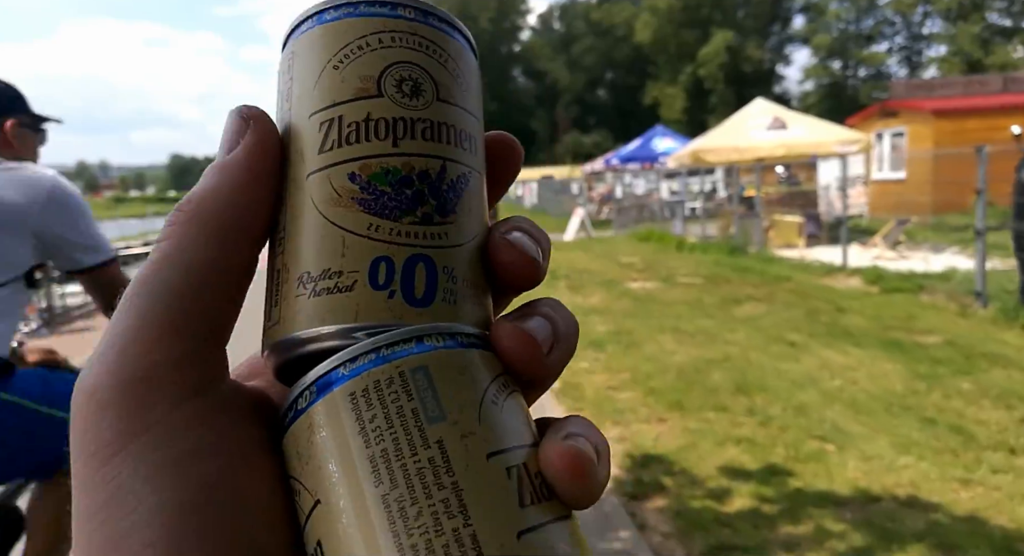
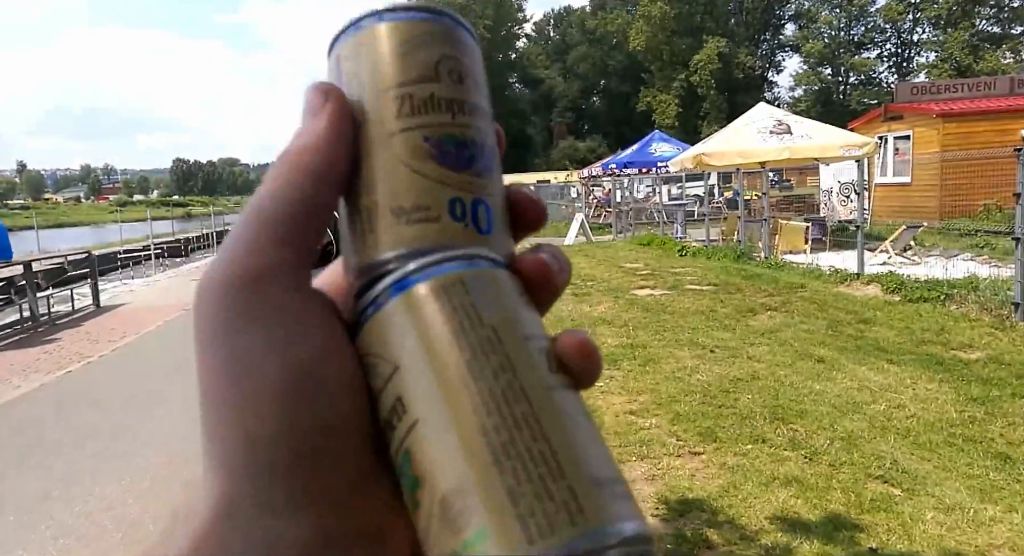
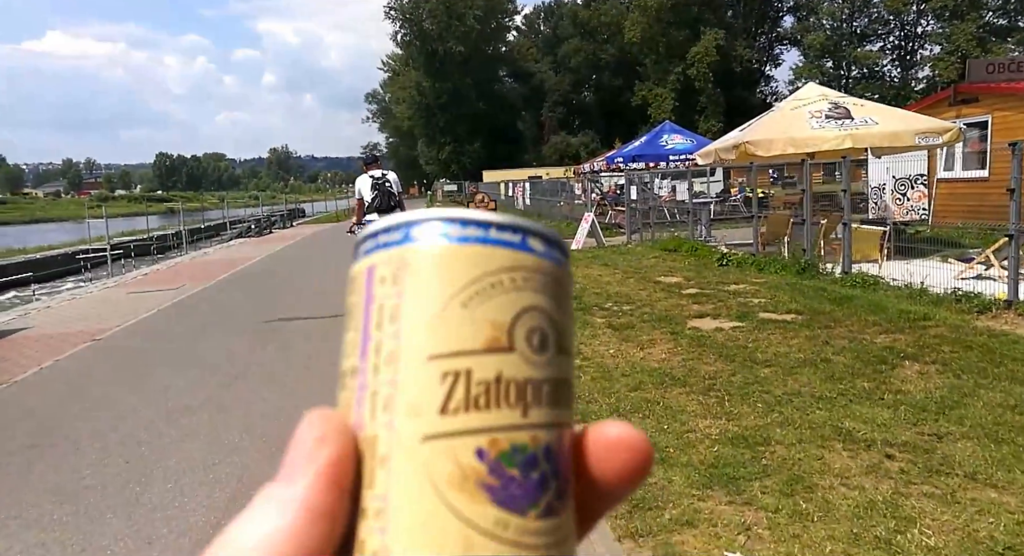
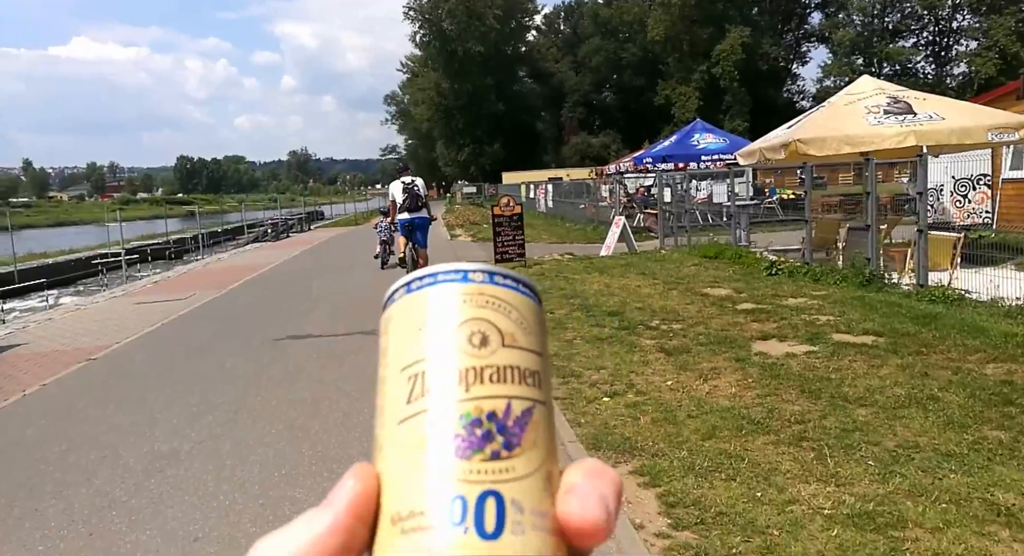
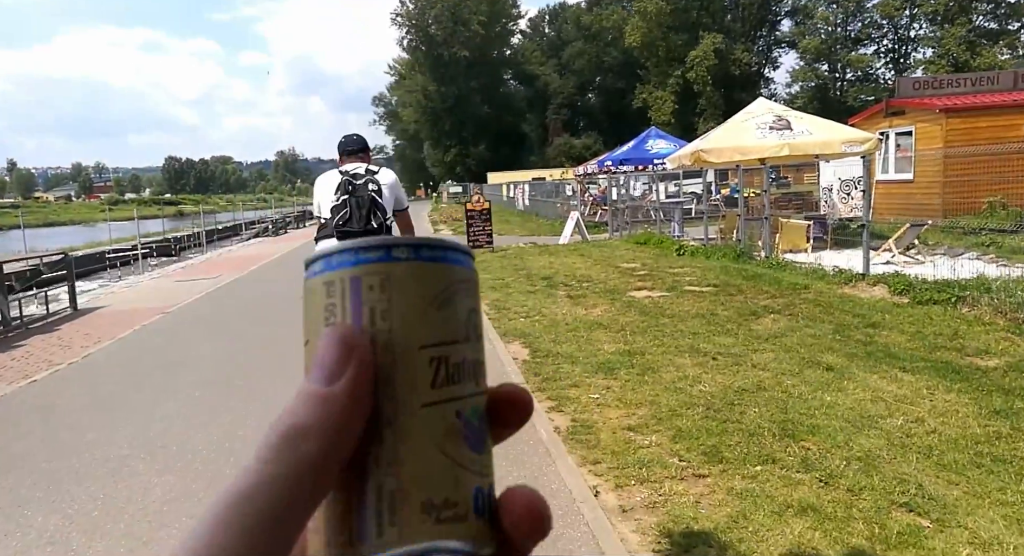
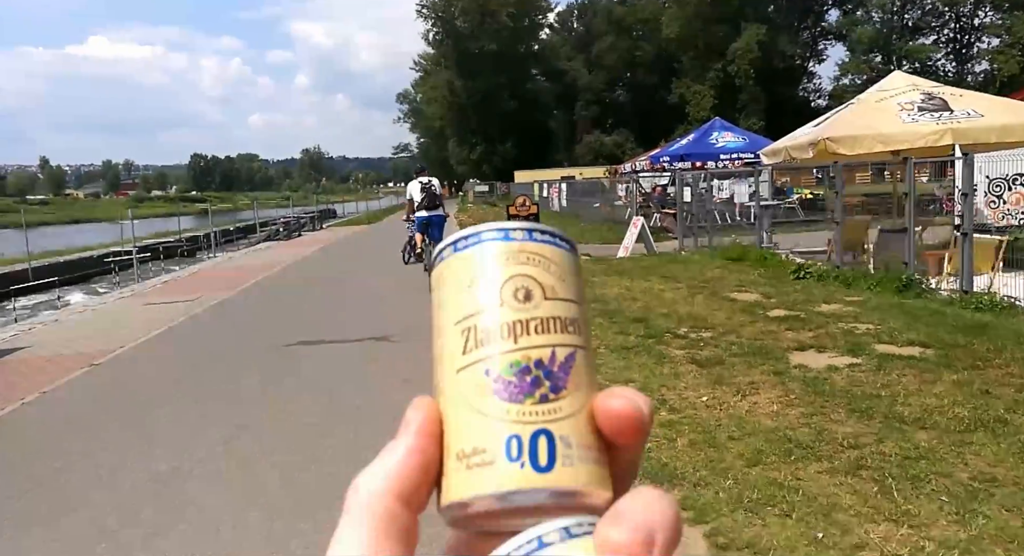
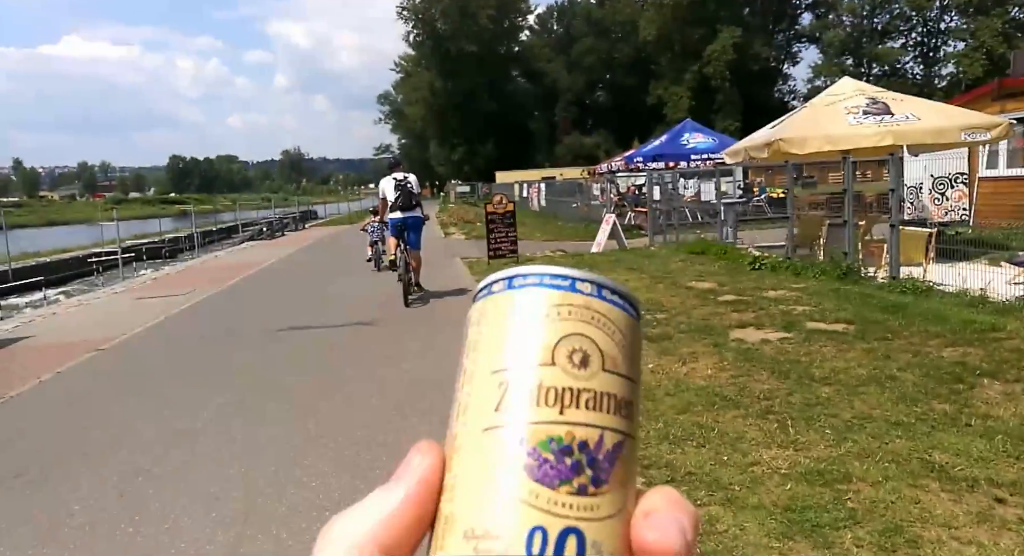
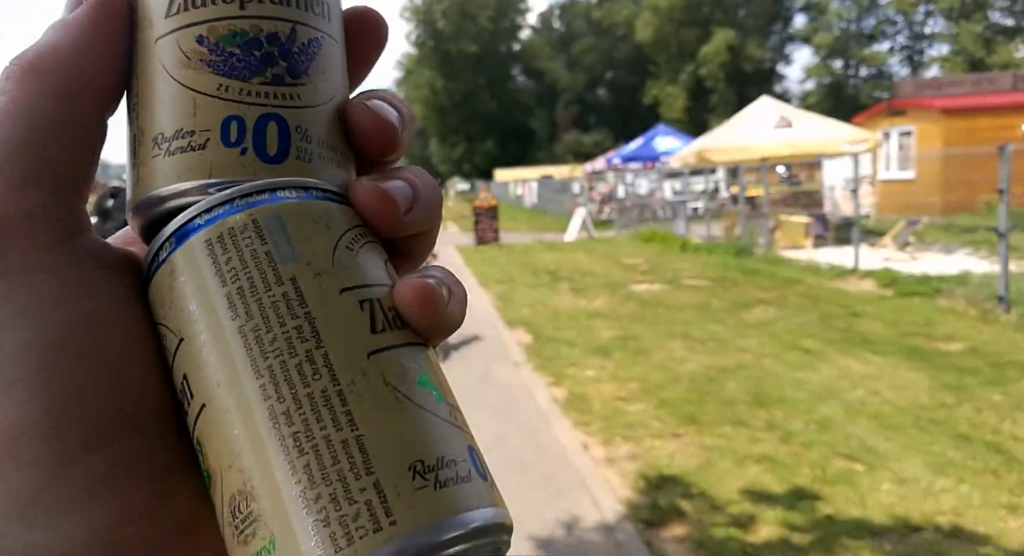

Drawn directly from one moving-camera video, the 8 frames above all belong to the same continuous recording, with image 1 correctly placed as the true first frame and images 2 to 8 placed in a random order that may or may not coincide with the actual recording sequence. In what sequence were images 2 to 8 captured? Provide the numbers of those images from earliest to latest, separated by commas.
8, 2, 5, 3, 7, 4, 6
